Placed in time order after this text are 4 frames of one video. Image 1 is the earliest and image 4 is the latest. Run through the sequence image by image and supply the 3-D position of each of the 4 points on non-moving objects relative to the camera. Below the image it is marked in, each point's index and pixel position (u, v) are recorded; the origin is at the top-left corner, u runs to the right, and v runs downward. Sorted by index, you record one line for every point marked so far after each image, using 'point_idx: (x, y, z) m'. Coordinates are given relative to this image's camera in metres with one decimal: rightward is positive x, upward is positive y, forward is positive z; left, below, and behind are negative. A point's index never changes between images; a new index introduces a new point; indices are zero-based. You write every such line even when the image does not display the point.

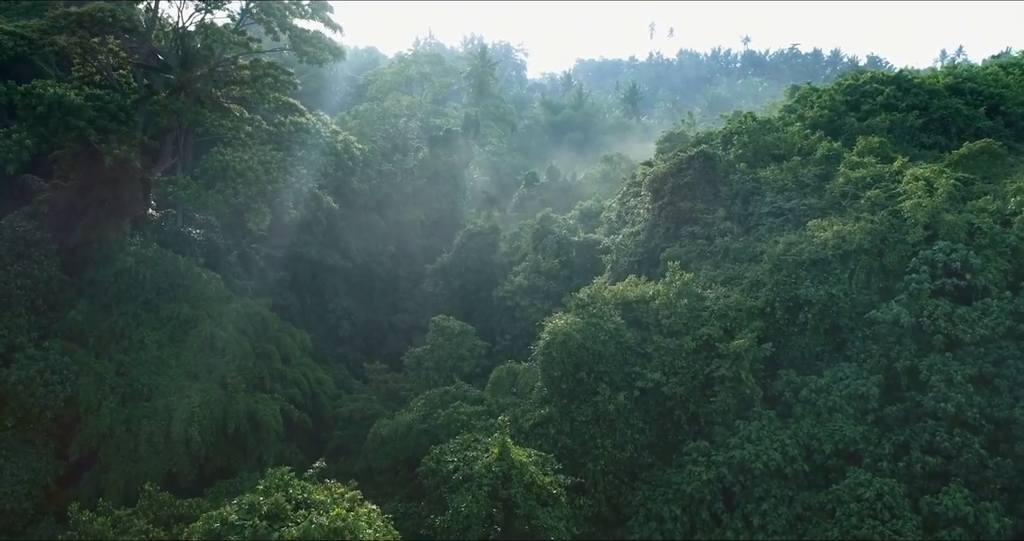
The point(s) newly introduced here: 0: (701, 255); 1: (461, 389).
0: (+4.1, +0.3, +17.0) m
1: (-1.0, -2.4, +16.1) m
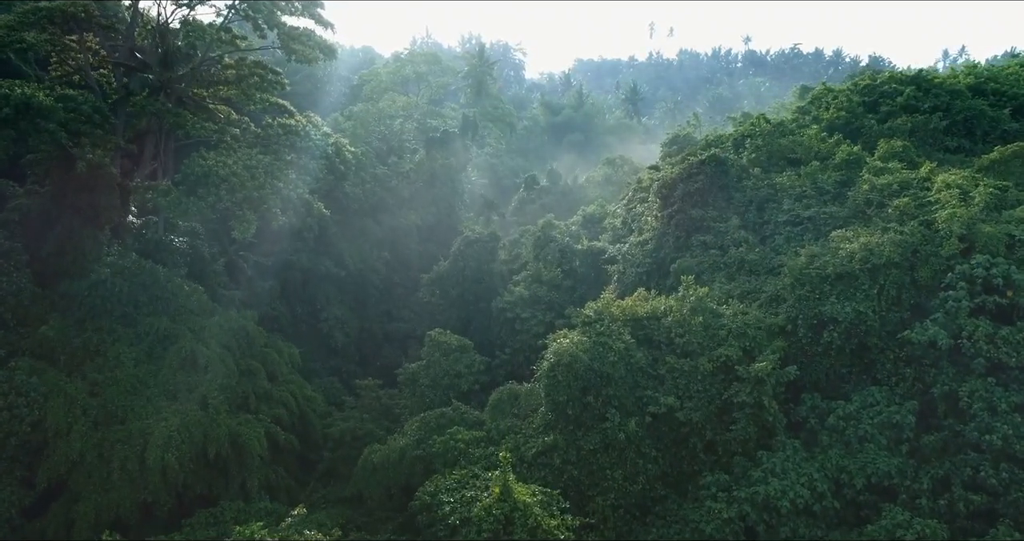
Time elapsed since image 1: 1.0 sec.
0: (+4.1, +0.1, +15.9) m
1: (-1.0, -2.7, +15.1) m
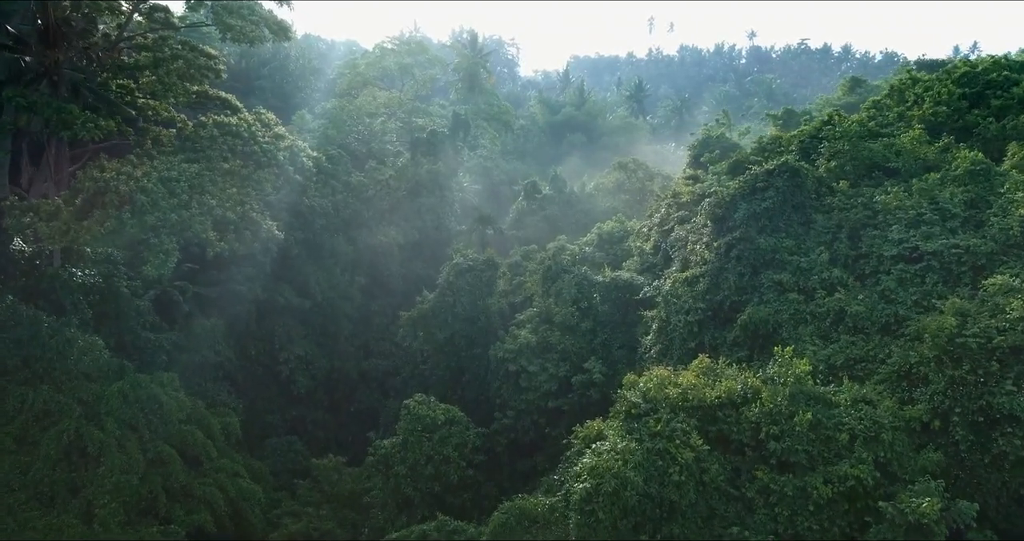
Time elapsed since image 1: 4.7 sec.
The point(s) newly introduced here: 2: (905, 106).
0: (+4.2, -0.7, +11.6) m
1: (-0.9, -3.5, +10.6) m
2: (+8.0, +3.3, +16.0) m
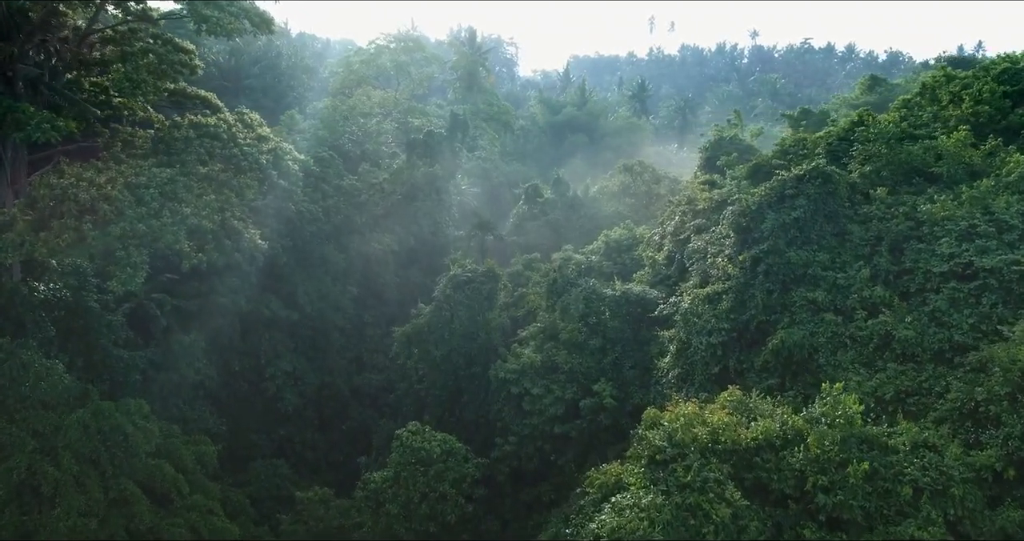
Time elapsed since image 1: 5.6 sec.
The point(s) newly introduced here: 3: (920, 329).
0: (+4.2, -0.9, +10.3) m
1: (-0.8, -3.7, +9.4) m
2: (+8.0, +3.1, +14.7) m
3: (+5.1, -0.7, +9.8) m
